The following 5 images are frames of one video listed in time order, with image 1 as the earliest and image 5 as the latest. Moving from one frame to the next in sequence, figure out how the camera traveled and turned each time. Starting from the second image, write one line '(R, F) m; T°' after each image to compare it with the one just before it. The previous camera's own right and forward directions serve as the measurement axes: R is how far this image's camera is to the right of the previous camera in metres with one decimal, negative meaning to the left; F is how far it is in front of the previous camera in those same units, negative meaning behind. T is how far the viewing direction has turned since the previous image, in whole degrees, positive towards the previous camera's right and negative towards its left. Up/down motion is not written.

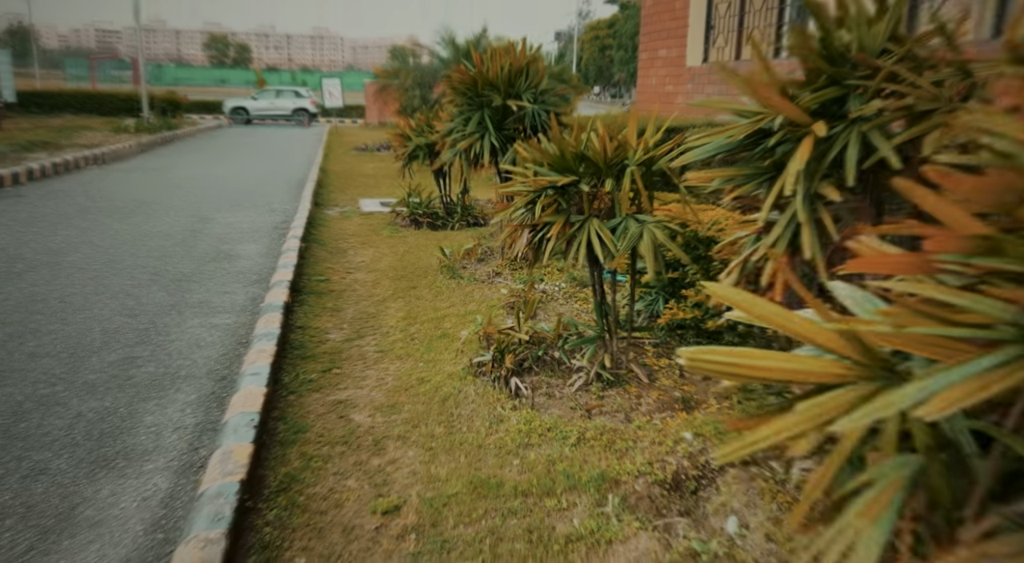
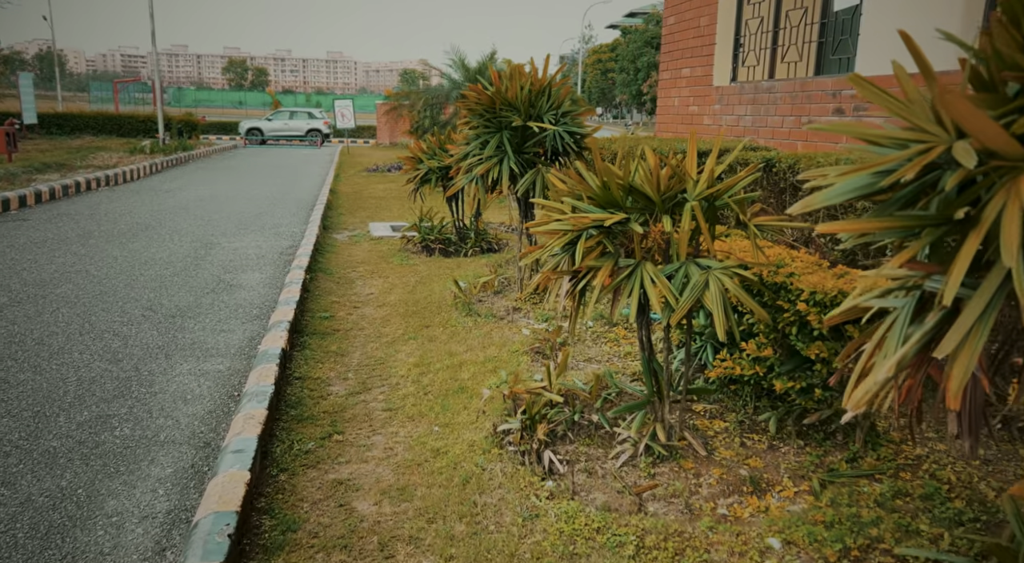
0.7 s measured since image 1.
(-0.1, +0.6) m; -1°
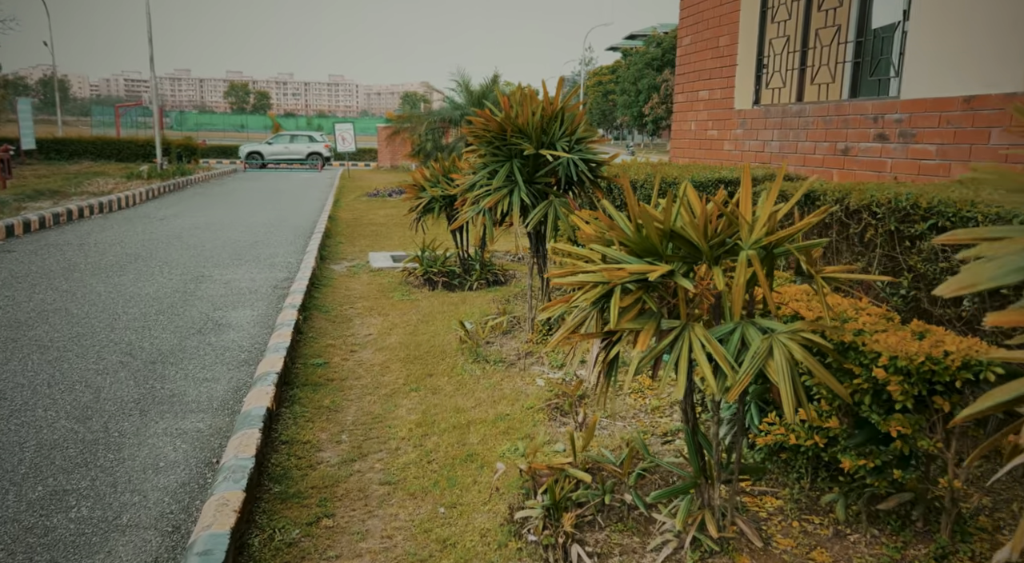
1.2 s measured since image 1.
(-0.1, +0.4) m; 0°
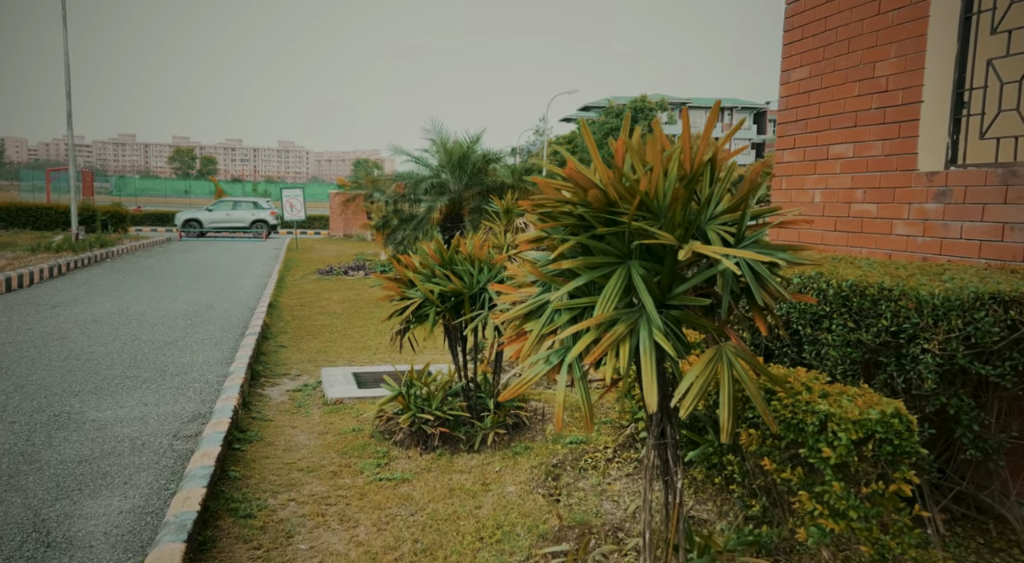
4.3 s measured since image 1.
(-0.5, +2.4) m; +4°
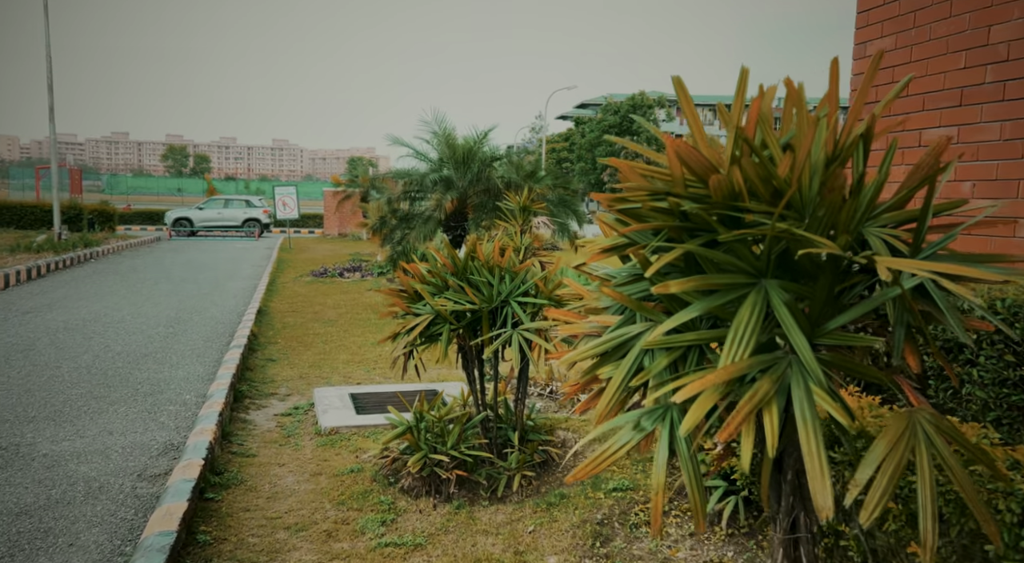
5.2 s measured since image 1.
(-0.2, +0.7) m; 0°
